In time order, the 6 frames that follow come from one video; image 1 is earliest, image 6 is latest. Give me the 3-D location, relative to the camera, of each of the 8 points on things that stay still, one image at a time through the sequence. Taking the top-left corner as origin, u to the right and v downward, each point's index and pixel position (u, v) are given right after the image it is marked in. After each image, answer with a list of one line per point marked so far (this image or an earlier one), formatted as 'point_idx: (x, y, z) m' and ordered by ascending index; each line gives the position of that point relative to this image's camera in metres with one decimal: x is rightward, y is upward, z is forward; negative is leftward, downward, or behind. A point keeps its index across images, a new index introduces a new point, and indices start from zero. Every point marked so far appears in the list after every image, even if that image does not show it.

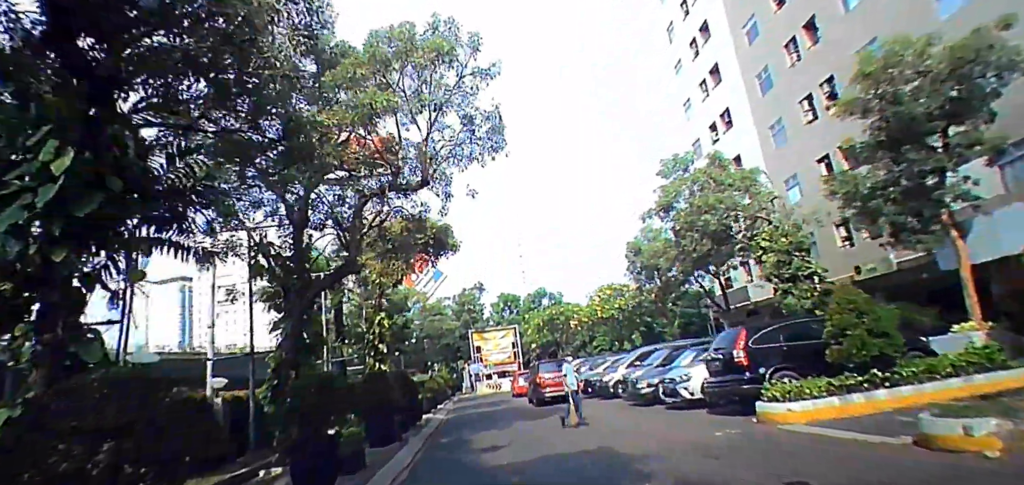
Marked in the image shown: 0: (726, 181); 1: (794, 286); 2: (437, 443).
0: (+7.7, +2.2, +19.5) m
1: (+9.4, -1.5, +18.0) m
2: (-1.9, -5.1, +13.9) m
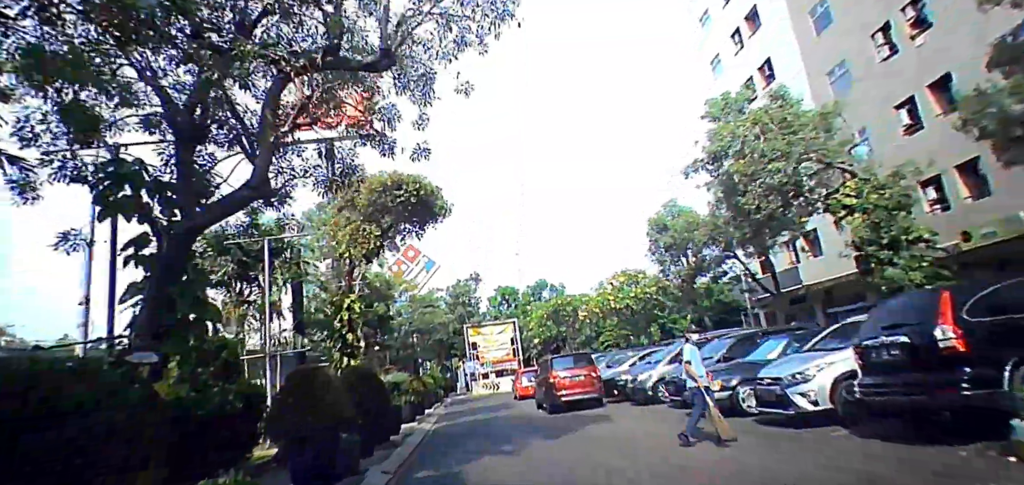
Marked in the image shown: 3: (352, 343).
0: (+7.9, +3.4, +15.0) m
1: (+9.5, -0.3, +13.5) m
2: (-1.7, -4.0, +9.3) m
3: (-4.9, -3.0, +16.4) m
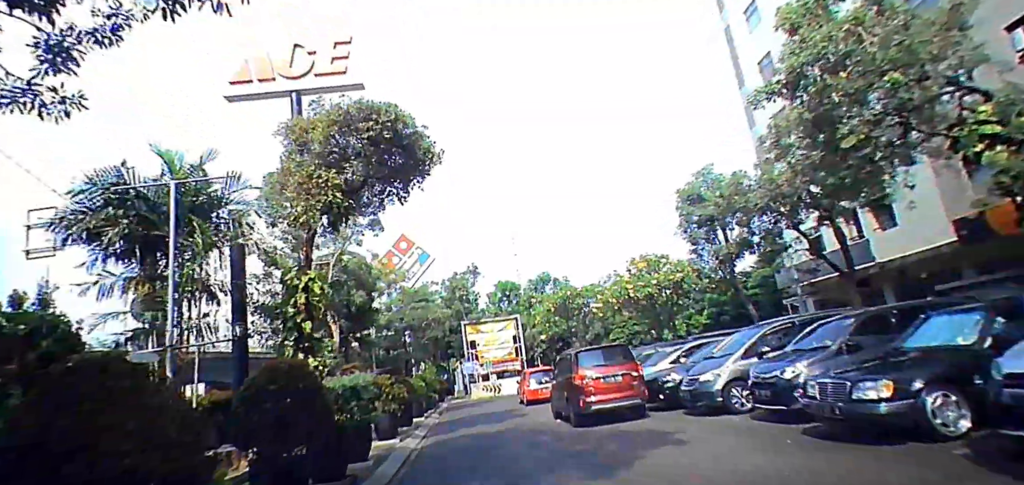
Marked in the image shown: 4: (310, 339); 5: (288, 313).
0: (+8.1, +4.5, +10.9) m
1: (+9.8, +0.8, +9.4) m
2: (-1.4, -3.0, +5.2) m
3: (-4.6, -2.1, +12.3) m
4: (-4.6, -2.2, +12.4) m
5: (-5.1, -1.6, +12.4) m
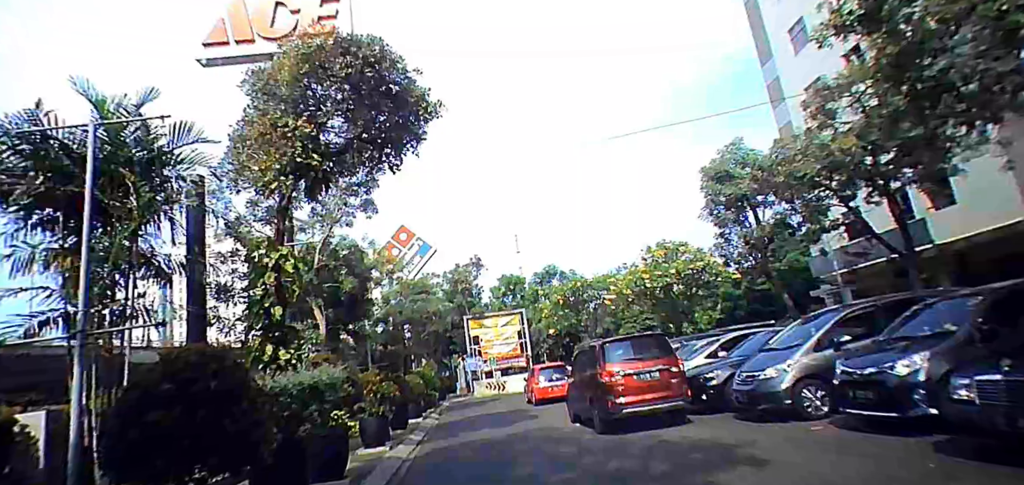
0: (+8.3, +5.0, +8.7) m
1: (+10.0, +1.3, +7.3) m
2: (-1.2, -2.4, +3.1) m
3: (-4.4, -1.5, +10.3) m
4: (-4.4, -1.6, +10.3) m
5: (-4.9, -1.0, +10.3) m
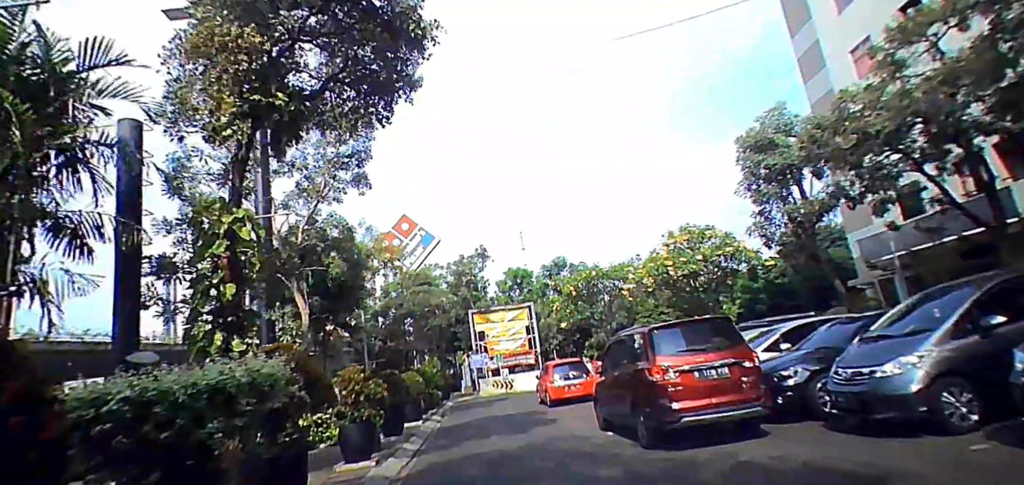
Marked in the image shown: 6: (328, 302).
0: (+8.5, +5.6, +6.4) m
1: (+10.2, +1.9, +4.9) m
2: (-1.0, -1.9, +0.9) m
3: (-4.1, -0.9, +8.0) m
4: (-4.1, -1.0, +8.1) m
5: (-4.6, -0.4, +8.1) m
6: (-5.5, -1.7, +16.2) m
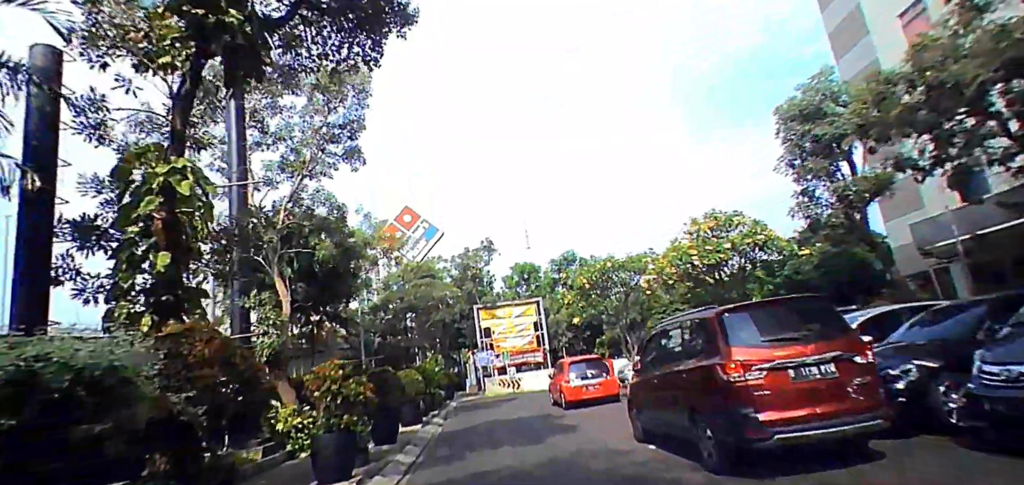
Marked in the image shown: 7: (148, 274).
0: (+8.8, +6.1, +4.4) m
1: (+10.4, +2.4, +2.9) m
2: (-0.9, -1.4, -1.0) m
3: (-3.9, -0.4, +6.2) m
4: (-3.9, -0.5, +6.2) m
5: (-4.4, +0.1, +6.2) m
6: (-5.2, -1.2, +14.4) m
7: (-4.1, -0.4, +6.2) m
